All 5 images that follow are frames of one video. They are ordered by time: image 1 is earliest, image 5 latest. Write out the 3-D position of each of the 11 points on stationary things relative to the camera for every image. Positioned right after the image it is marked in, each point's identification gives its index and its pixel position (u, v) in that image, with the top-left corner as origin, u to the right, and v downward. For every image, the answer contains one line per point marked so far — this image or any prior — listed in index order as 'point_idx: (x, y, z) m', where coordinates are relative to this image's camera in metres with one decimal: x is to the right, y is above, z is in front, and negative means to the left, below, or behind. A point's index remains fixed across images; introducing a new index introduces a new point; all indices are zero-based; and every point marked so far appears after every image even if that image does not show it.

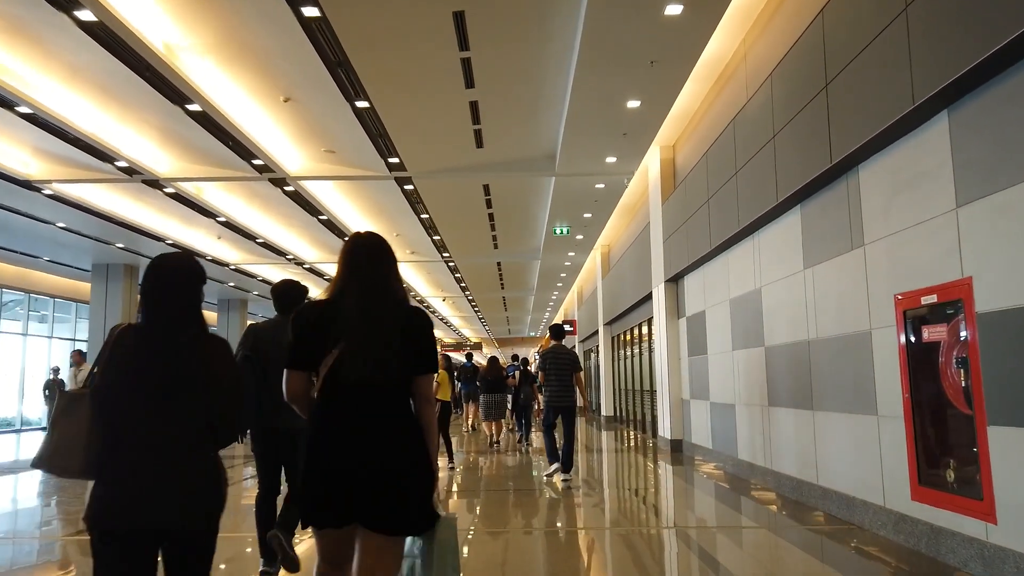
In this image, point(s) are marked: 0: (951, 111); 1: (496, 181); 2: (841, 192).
0: (+2.3, +0.9, +4.0) m
1: (-0.2, +1.6, +11.4) m
2: (+2.2, +0.7, +5.2) m
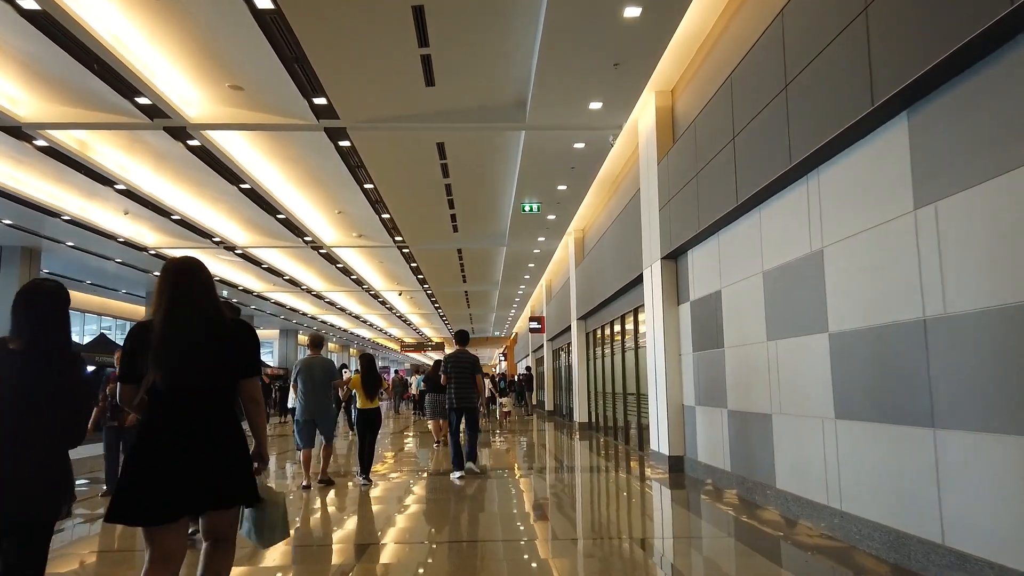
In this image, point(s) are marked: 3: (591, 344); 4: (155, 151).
0: (+2.1, +1.2, +2.0) m
1: (-0.7, +1.8, +9.3) m
2: (+2.0, +0.9, +3.2) m
3: (+1.6, -1.2, +16.0) m
4: (-4.8, +1.8, +10.3) m
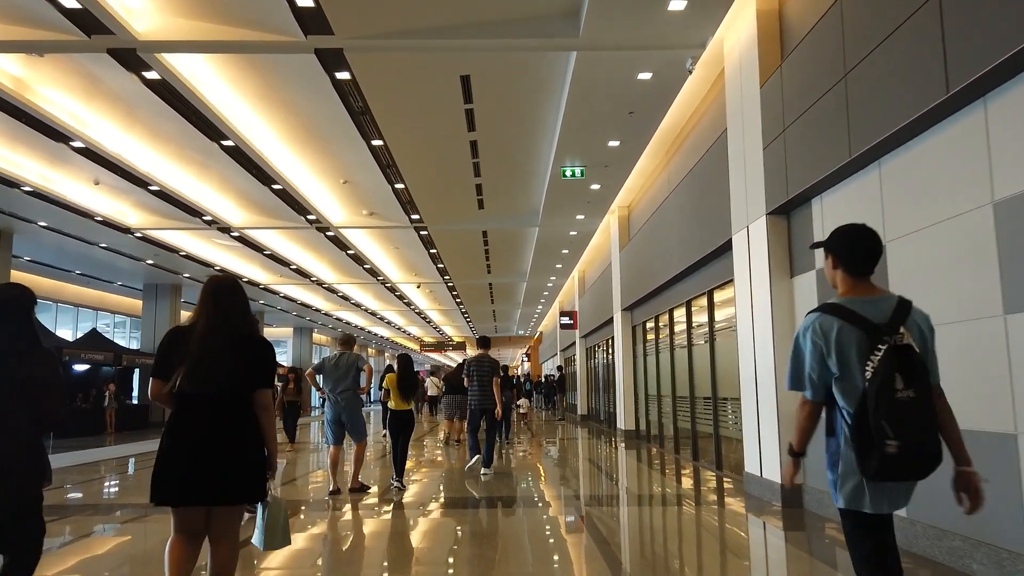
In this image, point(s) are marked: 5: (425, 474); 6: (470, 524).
0: (+2.4, +1.4, -0.2) m
1: (-0.3, +2.1, +7.2) m
2: (+2.3, +1.2, +1.0) m
3: (+2.3, -0.9, +13.8) m
4: (-4.3, +2.1, +8.4) m
5: (-1.0, -2.2, +9.2) m
6: (-0.3, -1.9, +6.0) m
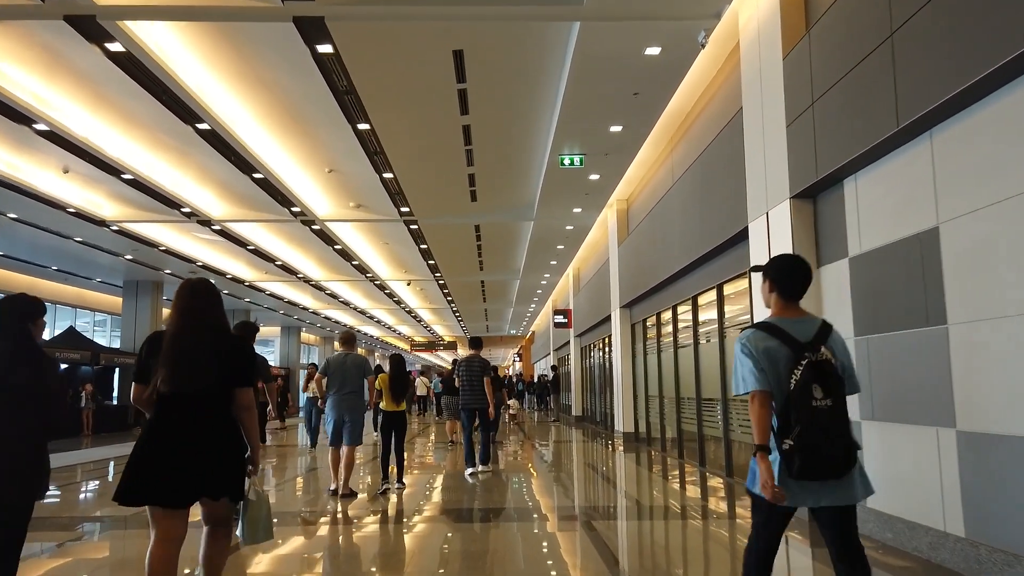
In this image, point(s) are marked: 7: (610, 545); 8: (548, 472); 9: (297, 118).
0: (+2.4, +1.5, -0.7) m
1: (-0.3, +2.2, +6.6) m
2: (+2.3, +1.2, +0.5) m
3: (+2.1, -0.9, +13.3) m
4: (-4.4, +2.2, +7.7) m
5: (-1.1, -2.2, +8.6) m
6: (-0.3, -1.8, +5.4) m
7: (+0.7, -1.8, +5.3) m
8: (+0.5, -2.3, +9.6) m
9: (-2.4, +1.9, +8.7) m
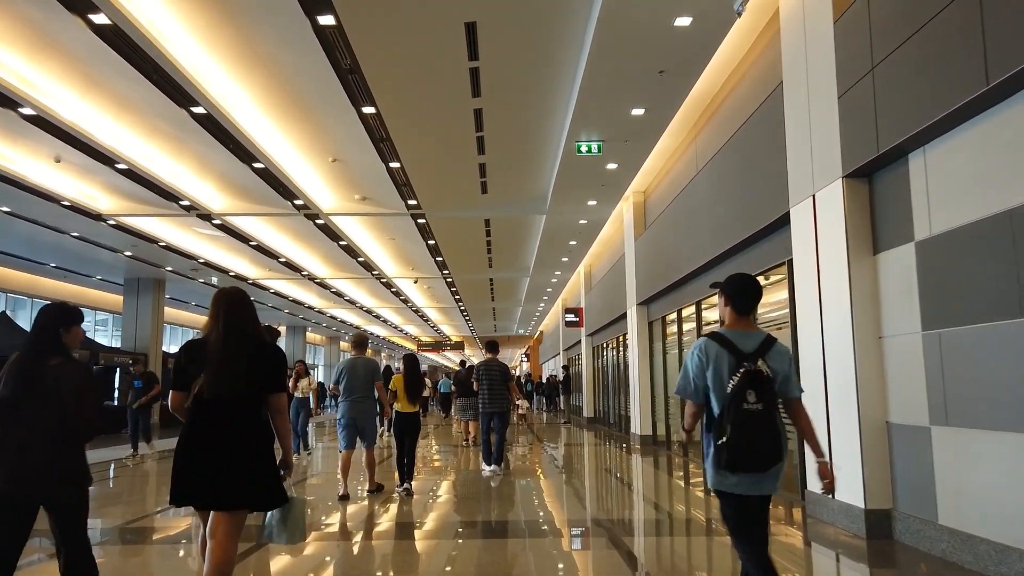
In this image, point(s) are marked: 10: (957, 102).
0: (+2.5, +1.6, -1.3) m
1: (-0.2, +2.2, +6.1) m
2: (+2.4, +1.3, -0.1) m
3: (+2.3, -0.8, +12.7) m
4: (-4.2, +2.2, +7.2) m
5: (-0.9, -2.1, +8.1) m
6: (-0.2, -1.8, +4.8) m
7: (+0.8, -1.7, +4.7) m
8: (+0.6, -2.3, +9.1) m
9: (-2.3, +2.0, +8.2) m
10: (+2.2, +0.9, +3.8) m
